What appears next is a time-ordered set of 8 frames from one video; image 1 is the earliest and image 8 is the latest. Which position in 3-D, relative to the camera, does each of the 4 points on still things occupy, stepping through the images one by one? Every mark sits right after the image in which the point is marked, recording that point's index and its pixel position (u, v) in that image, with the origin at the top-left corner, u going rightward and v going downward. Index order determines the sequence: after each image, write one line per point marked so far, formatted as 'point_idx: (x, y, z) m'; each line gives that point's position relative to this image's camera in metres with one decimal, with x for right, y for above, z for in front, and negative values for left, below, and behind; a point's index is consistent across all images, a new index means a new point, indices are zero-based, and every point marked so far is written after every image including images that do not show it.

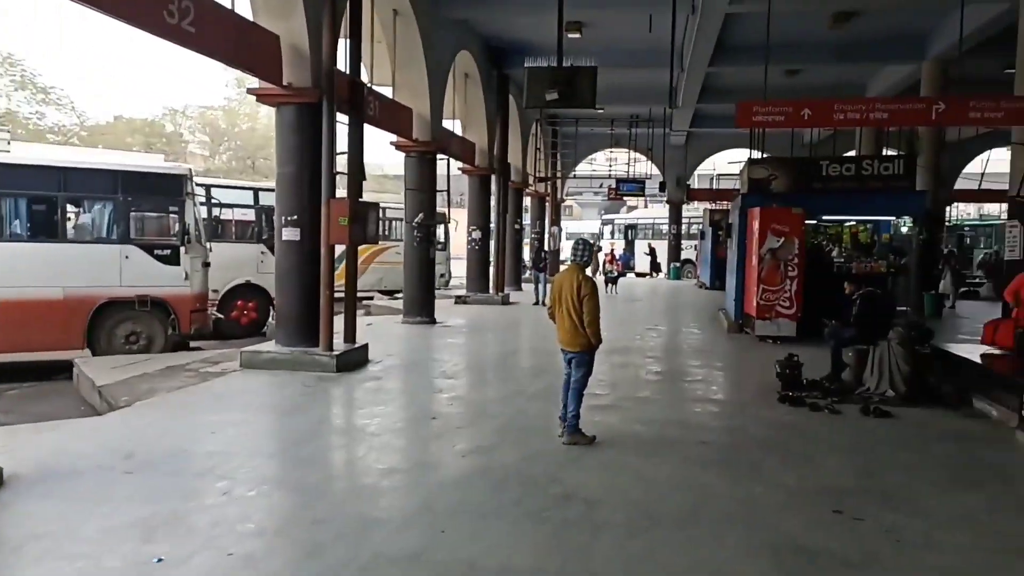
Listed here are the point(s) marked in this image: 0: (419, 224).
0: (-1.1, +0.8, +11.6) m
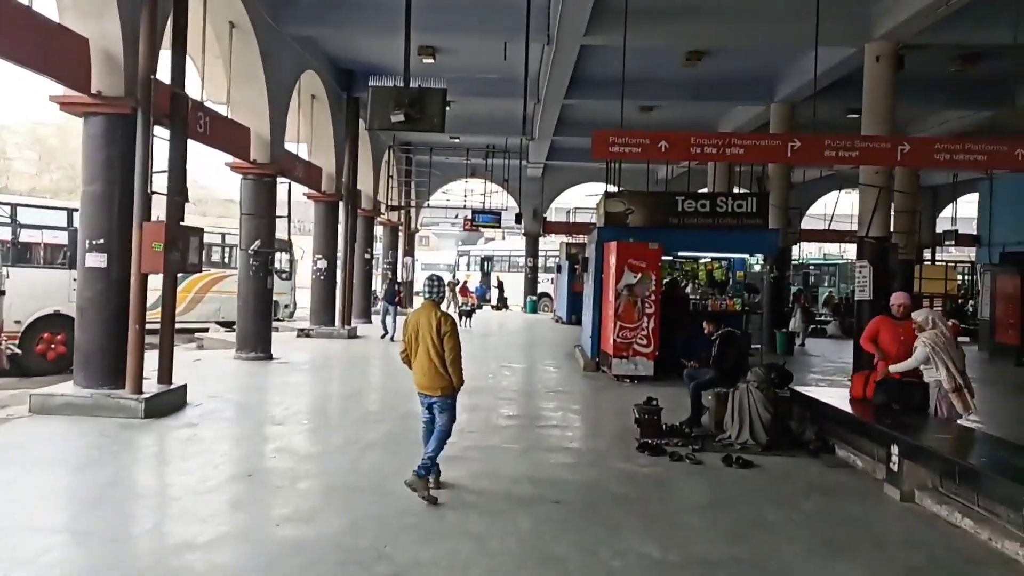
0: (-2.8, +0.4, +10.7) m
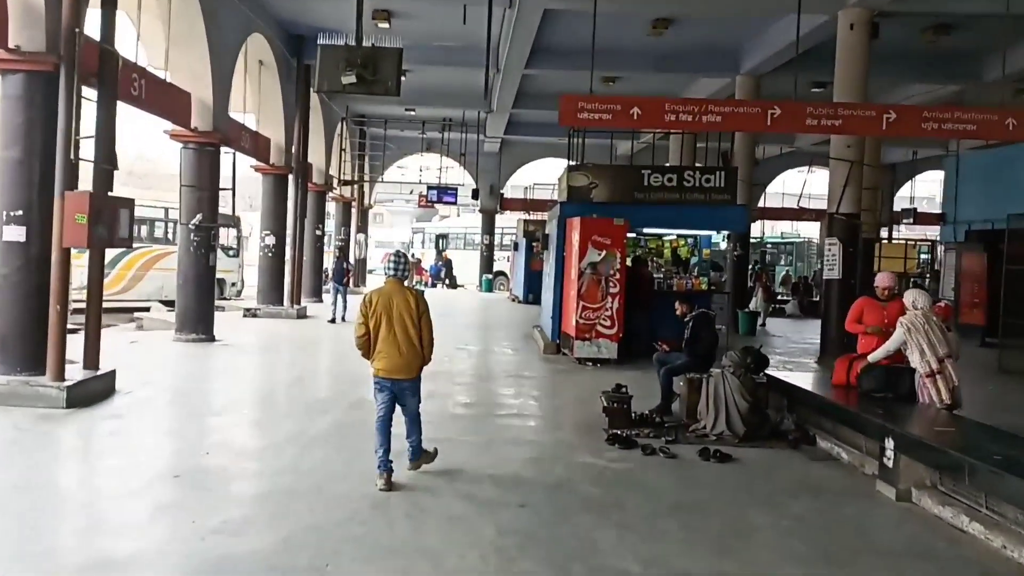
0: (-3.3, +0.6, +10.0) m
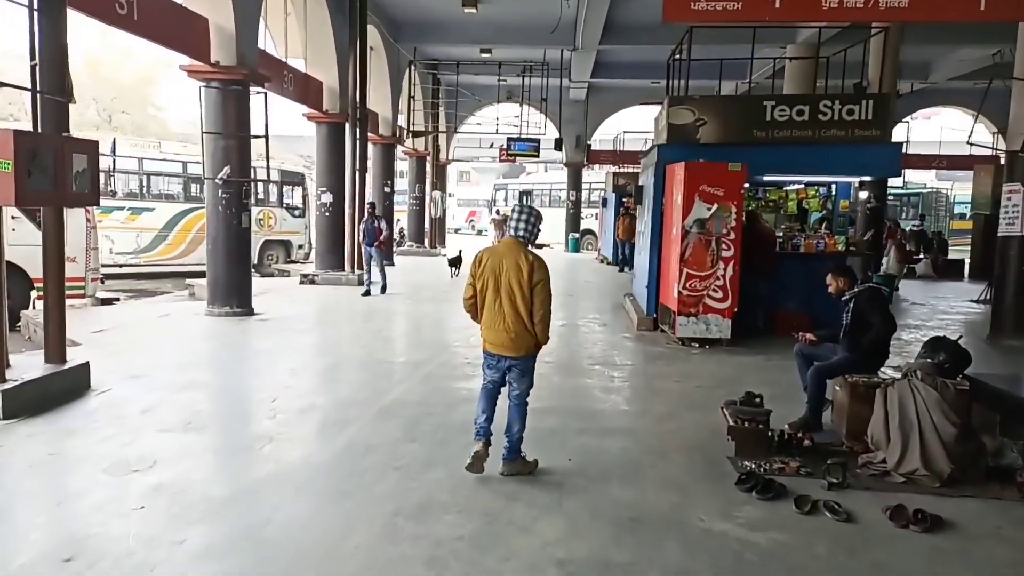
0: (-2.5, +0.9, +8.4) m
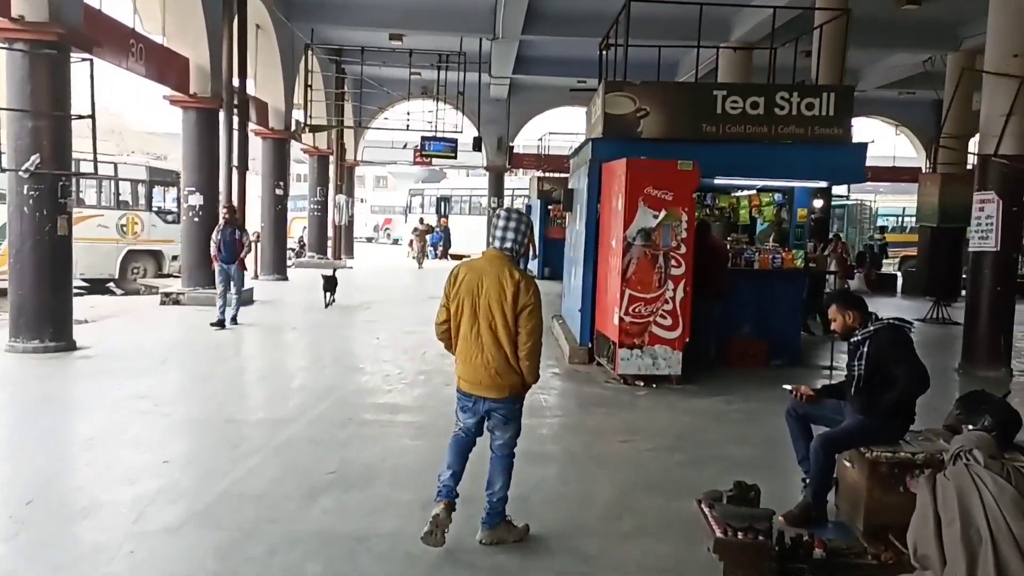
0: (-3.2, +0.8, +6.7) m
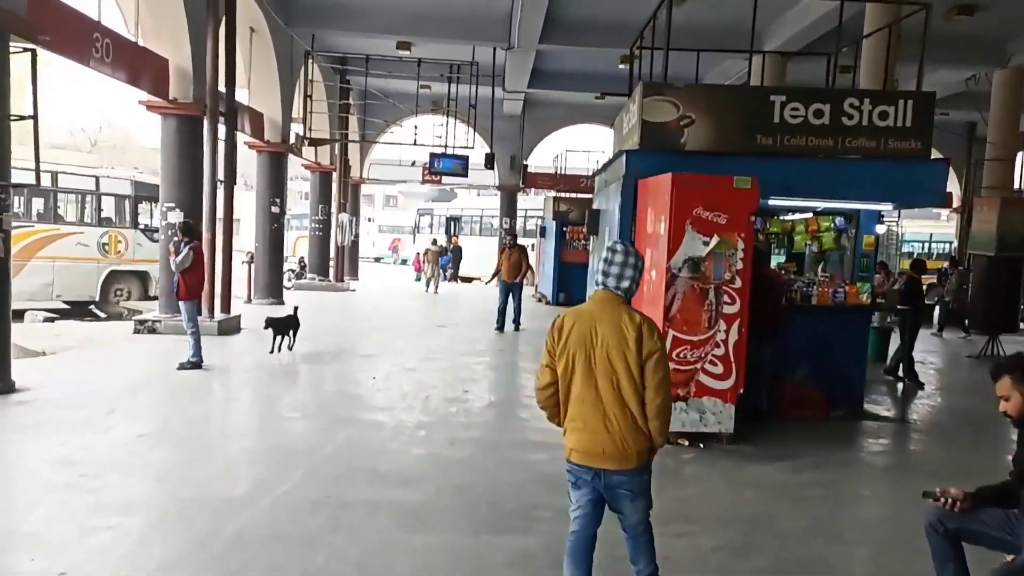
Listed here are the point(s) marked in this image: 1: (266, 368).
0: (-3.1, +0.6, +5.6) m
1: (-2.2, -0.7, +8.7) m
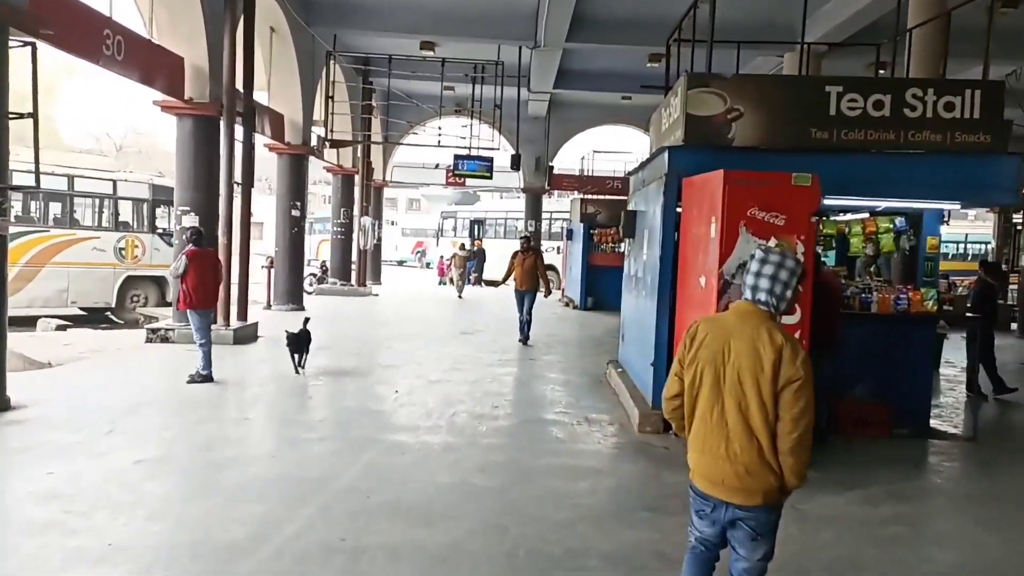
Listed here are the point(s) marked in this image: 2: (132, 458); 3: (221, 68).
0: (-2.9, +0.5, +5.1) m
1: (-2.0, -0.7, +8.2) m
2: (-2.1, -0.9, +5.4) m
3: (-3.4, +2.6, +11.3) m
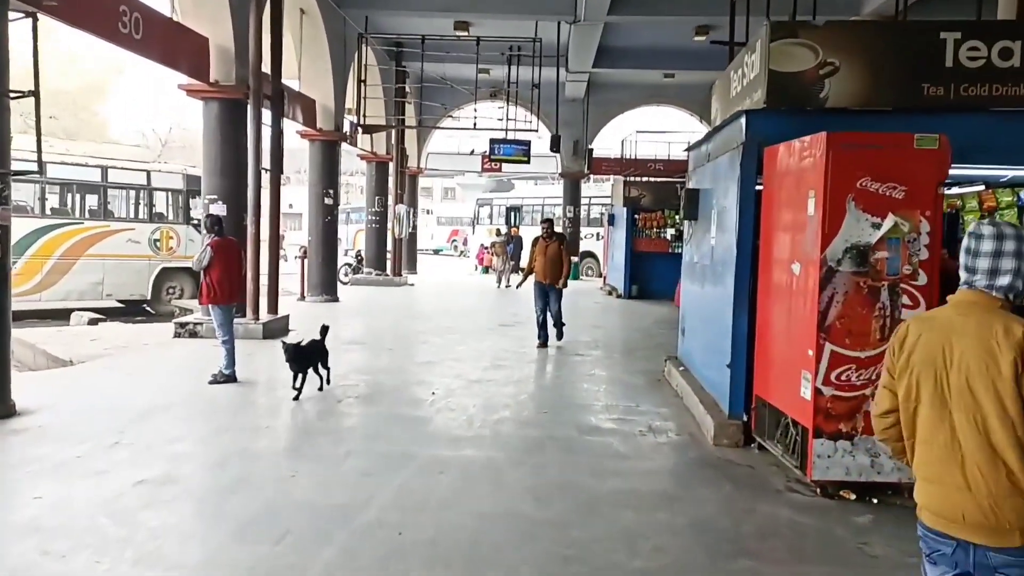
0: (-2.6, +0.5, +4.4) m
1: (-1.6, -0.7, +7.5) m
2: (-1.8, -0.9, +4.7) m
3: (-2.9, +2.6, +10.5) m
